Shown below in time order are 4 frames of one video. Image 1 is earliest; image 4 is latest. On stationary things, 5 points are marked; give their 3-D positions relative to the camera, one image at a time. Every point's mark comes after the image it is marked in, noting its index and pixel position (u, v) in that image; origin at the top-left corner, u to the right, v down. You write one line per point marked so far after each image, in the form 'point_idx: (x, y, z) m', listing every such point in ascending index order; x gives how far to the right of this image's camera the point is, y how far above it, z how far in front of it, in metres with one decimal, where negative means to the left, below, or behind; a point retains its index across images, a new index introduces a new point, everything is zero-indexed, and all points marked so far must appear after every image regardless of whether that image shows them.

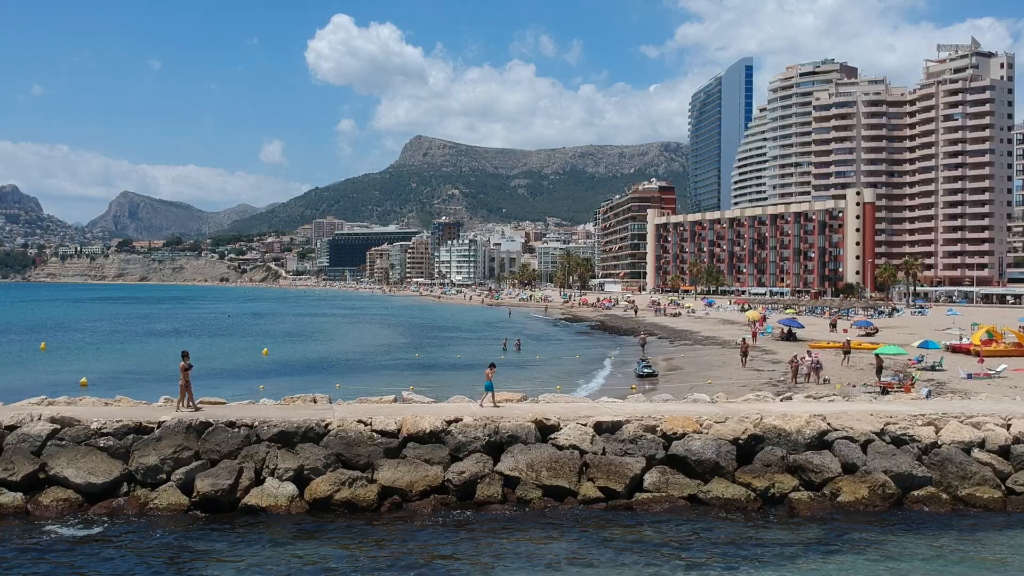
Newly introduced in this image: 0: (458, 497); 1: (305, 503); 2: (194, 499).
0: (-1.3, -5.1, +20.0) m
1: (-4.9, -5.1, +19.4) m
2: (-7.5, -5.0, +19.5) m
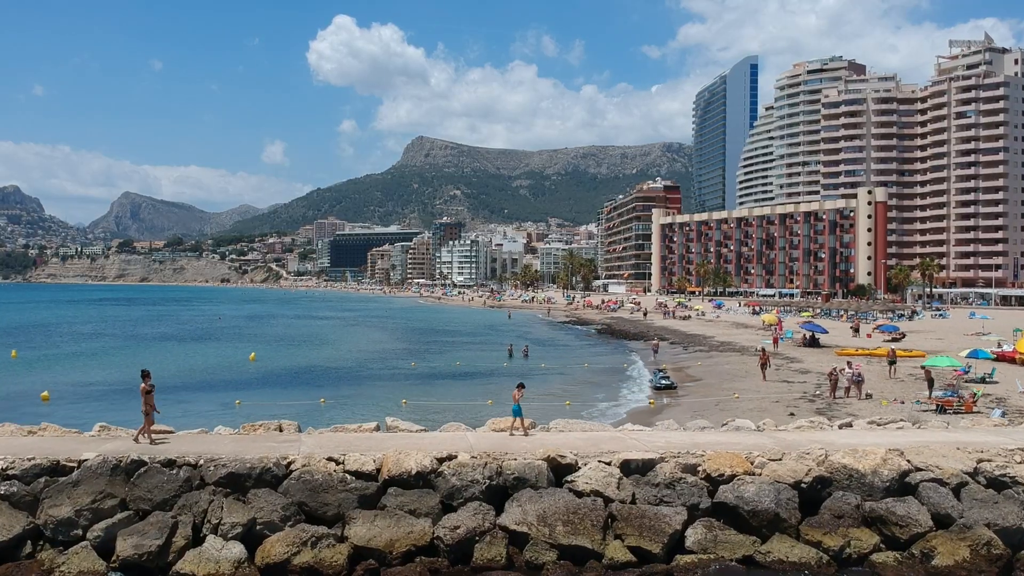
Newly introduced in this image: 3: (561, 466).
0: (-1.2, -5.2, +15.8) m
1: (-4.7, -5.2, +15.3) m
2: (-7.4, -5.1, +15.4) m
3: (+1.0, -3.7, +17.4) m
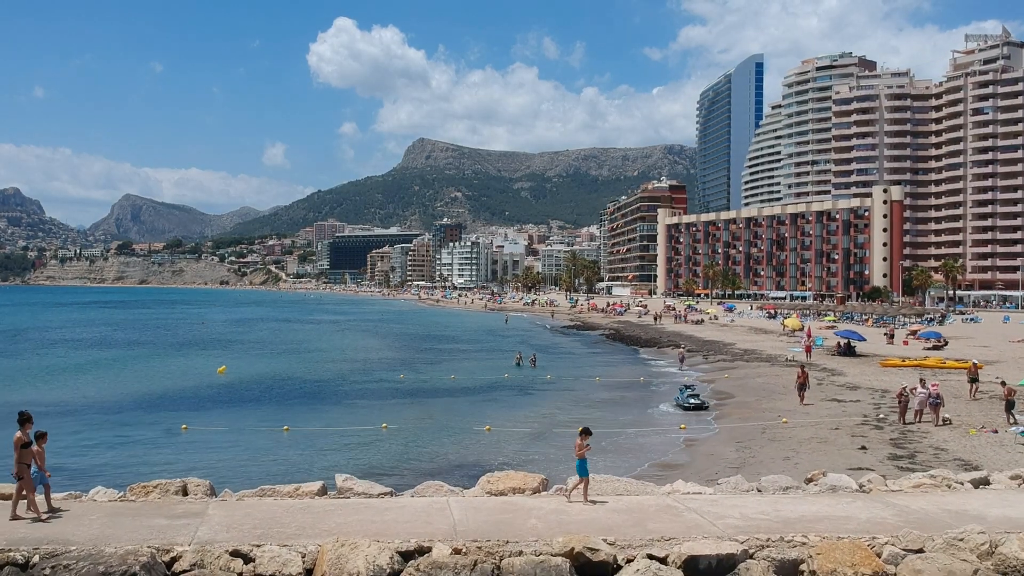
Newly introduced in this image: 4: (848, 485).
0: (-1.1, -5.2, +9.7) m
1: (-4.7, -5.2, +9.1) m
2: (-7.3, -5.1, +9.2) m
3: (+1.1, -3.8, +11.2) m
4: (+6.1, -3.6, +15.2) m
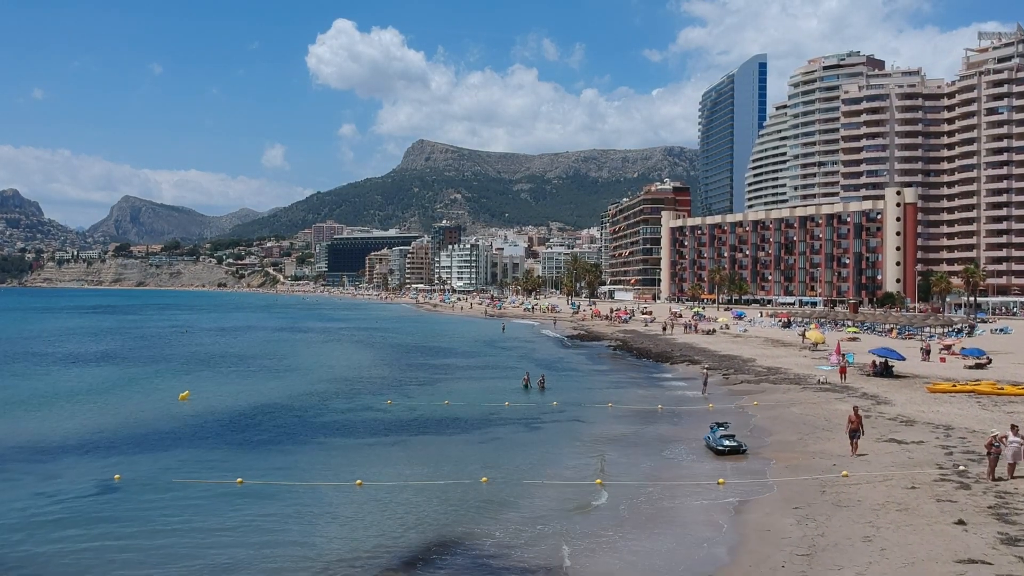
0: (-1.0, -5.9, +4.4) m
1: (-4.6, -5.9, +3.8) m
2: (-7.2, -5.9, +3.9) m
3: (+1.2, -4.5, +5.9) m
4: (+6.2, -4.3, +9.9) m
